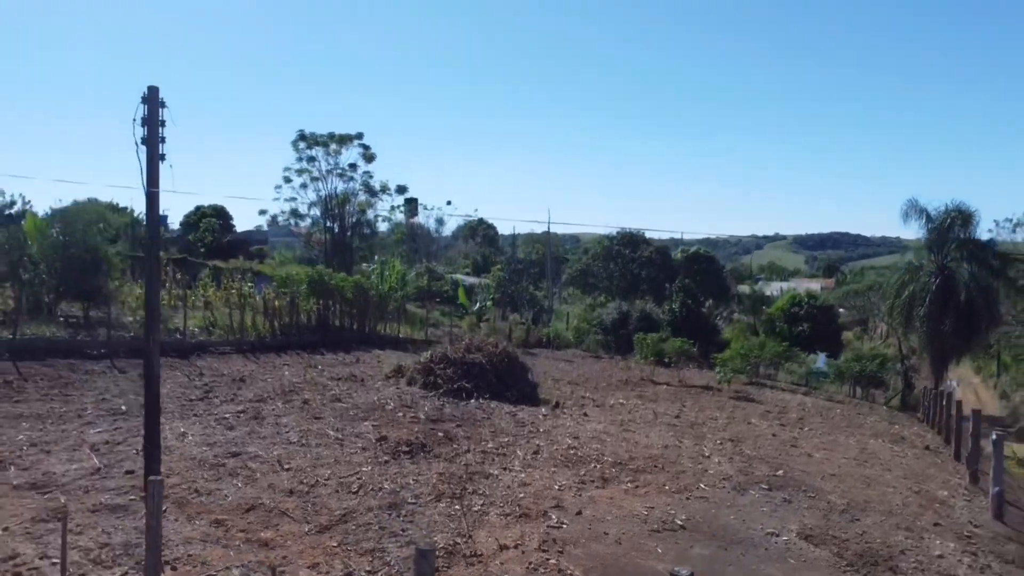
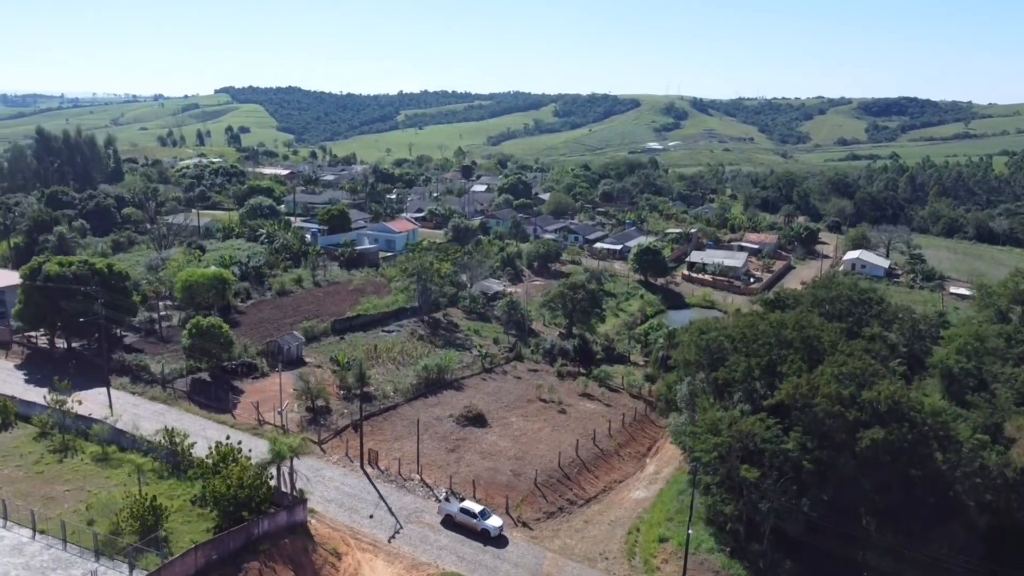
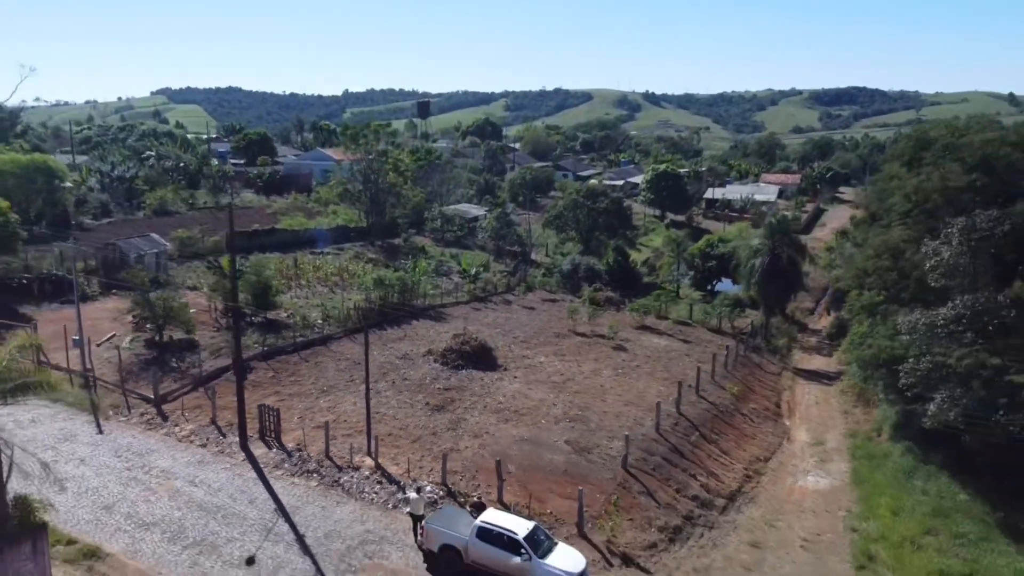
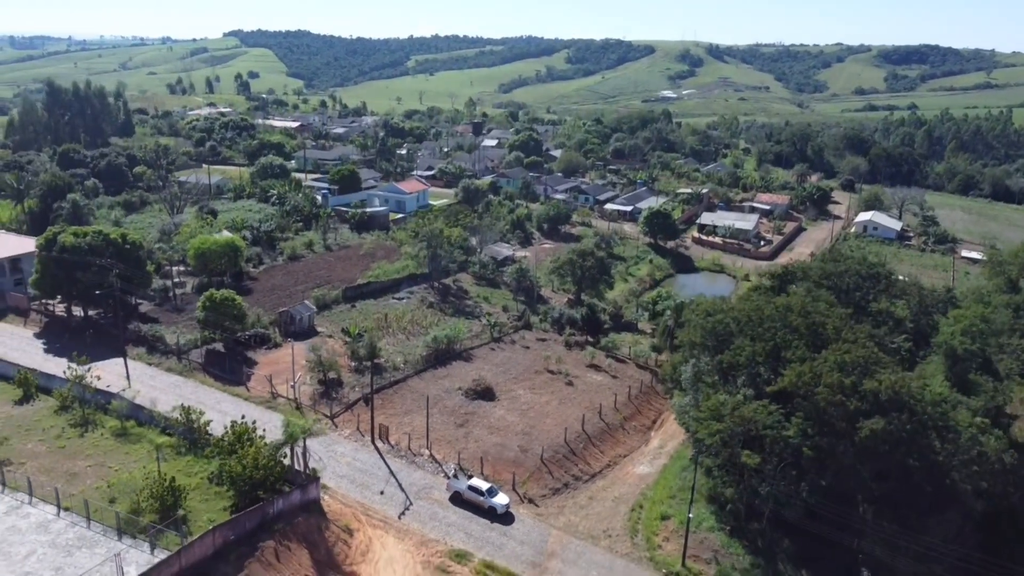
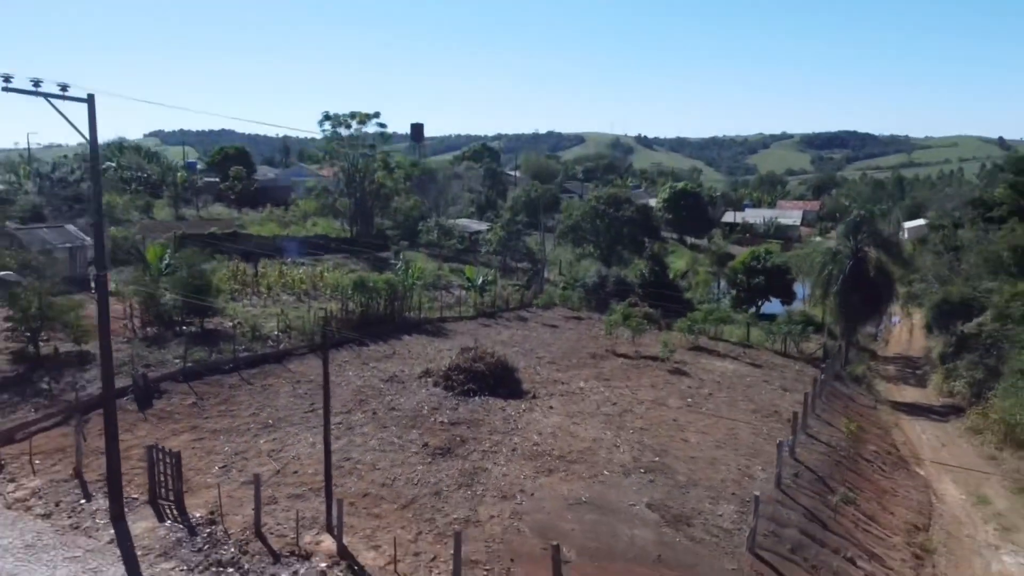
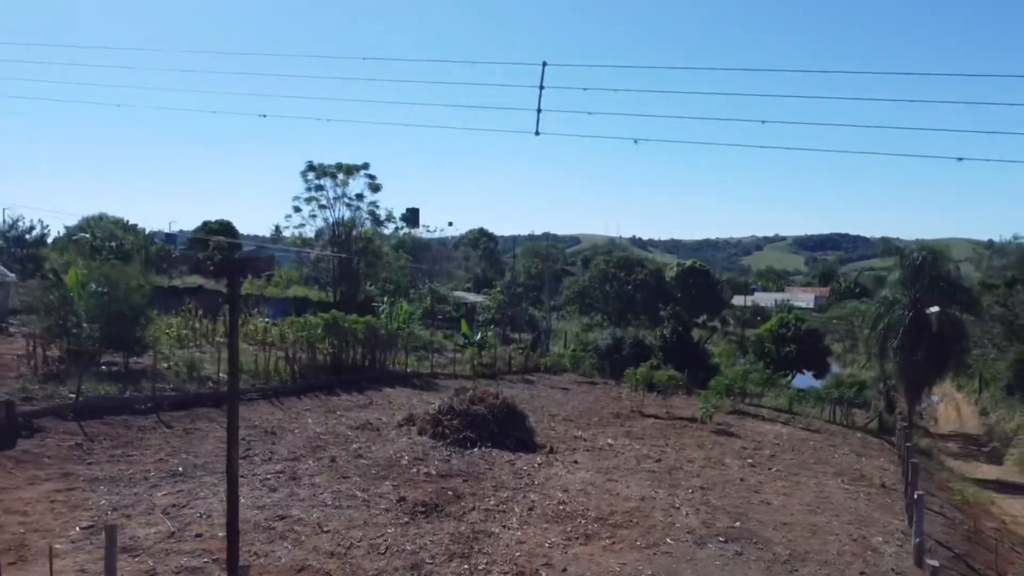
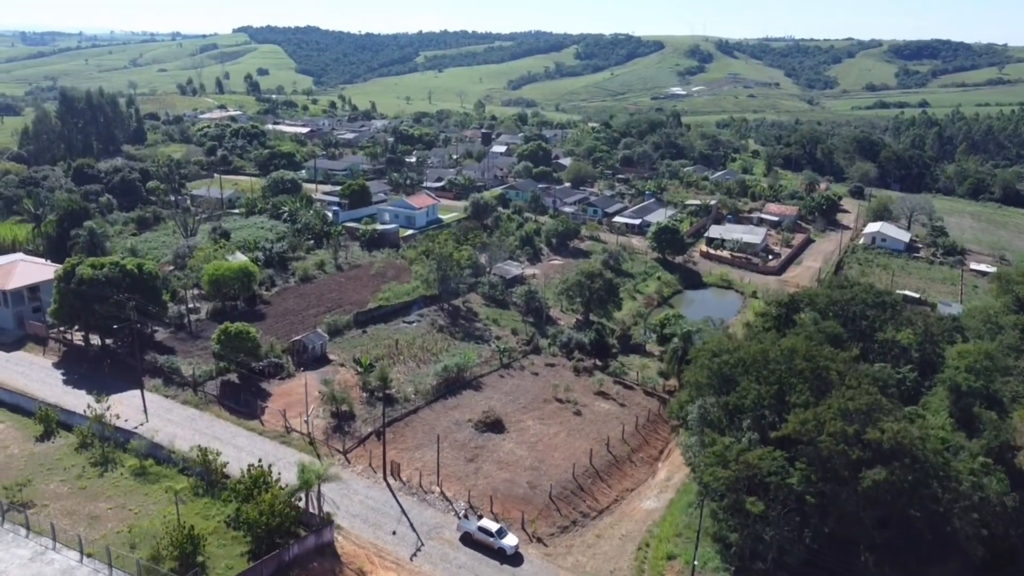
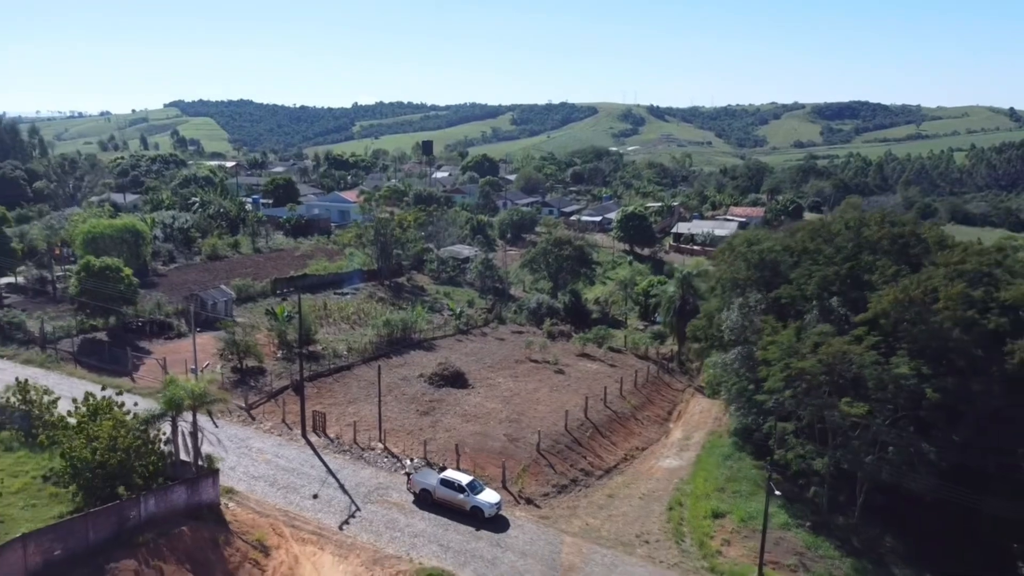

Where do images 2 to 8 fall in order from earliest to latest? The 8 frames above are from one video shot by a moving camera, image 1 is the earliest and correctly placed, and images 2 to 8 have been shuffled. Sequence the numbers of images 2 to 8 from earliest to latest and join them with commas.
6, 5, 3, 8, 2, 4, 7
